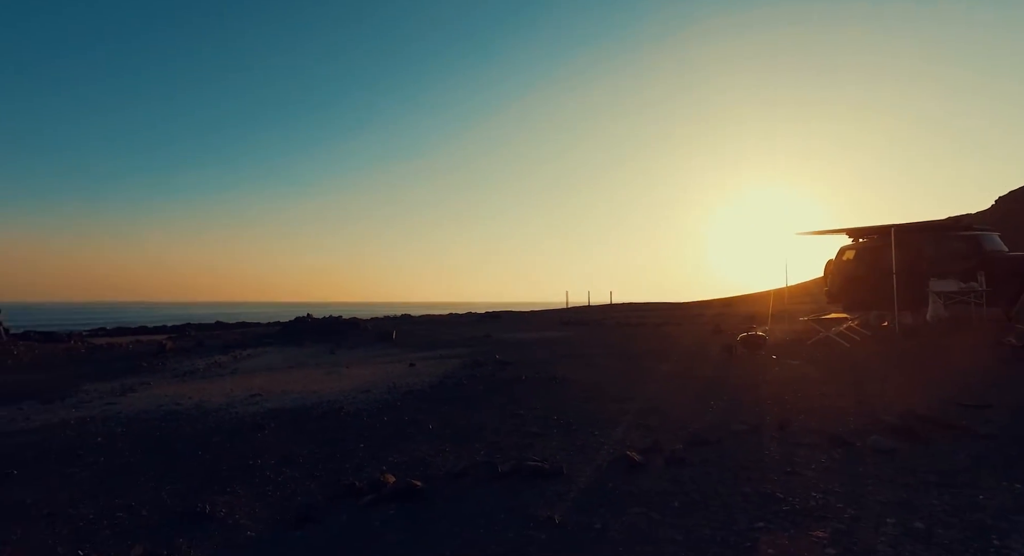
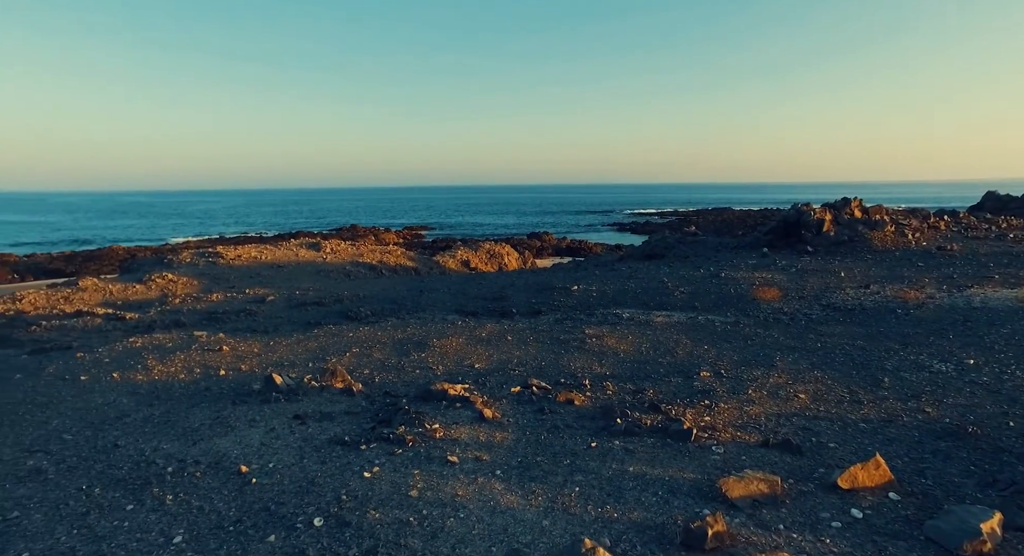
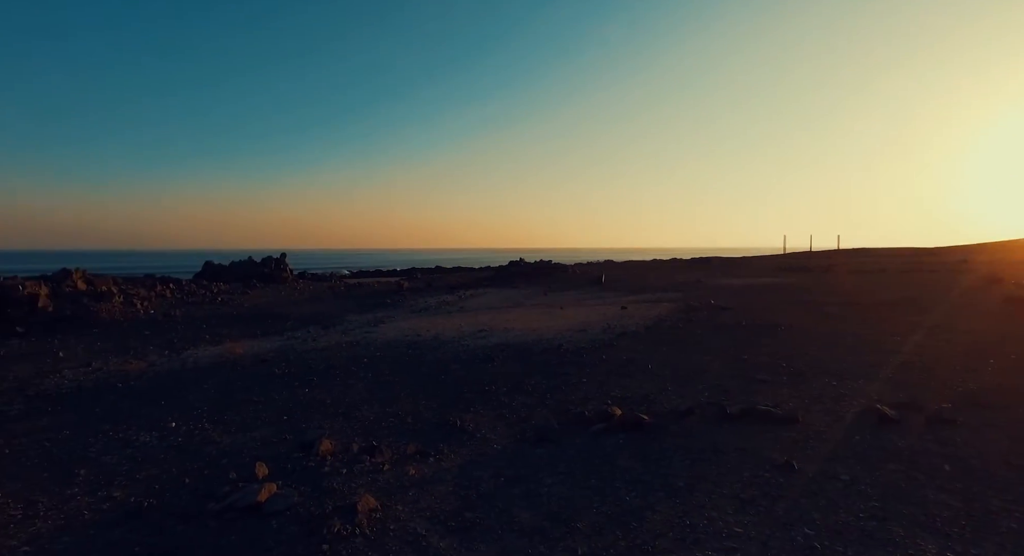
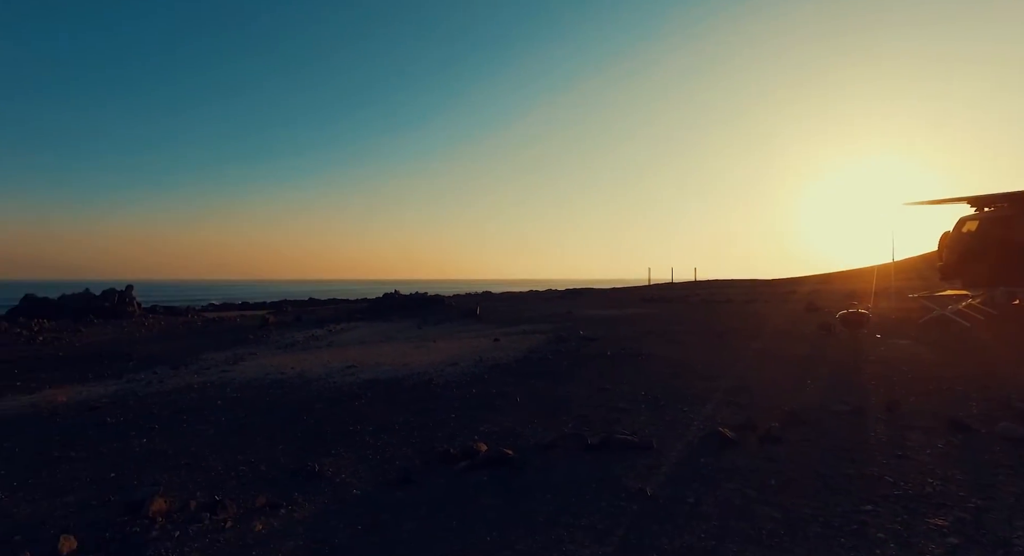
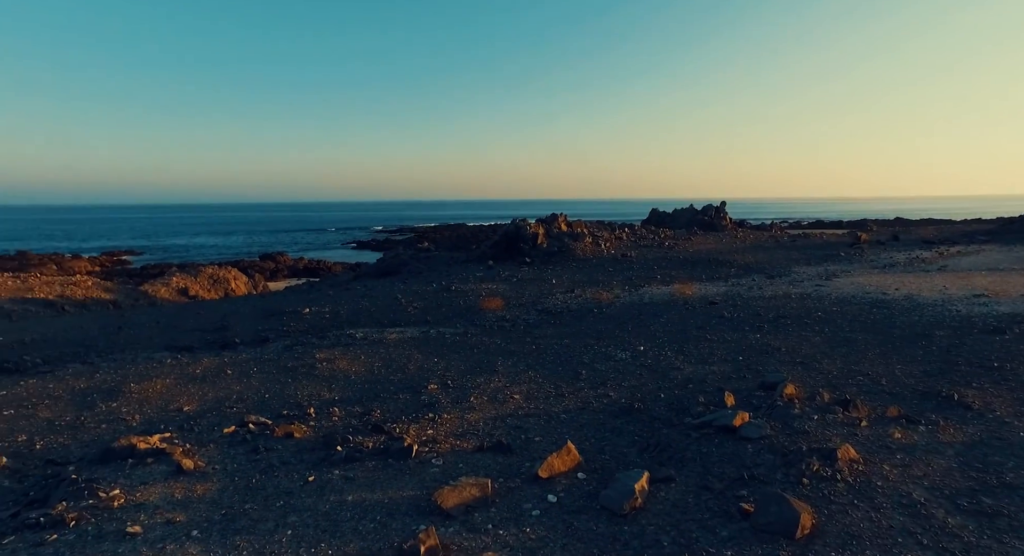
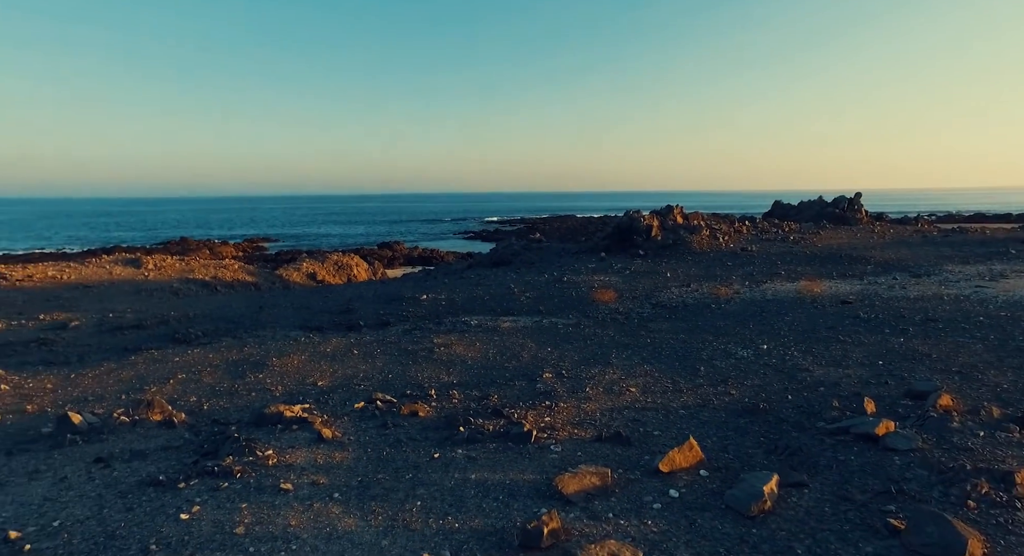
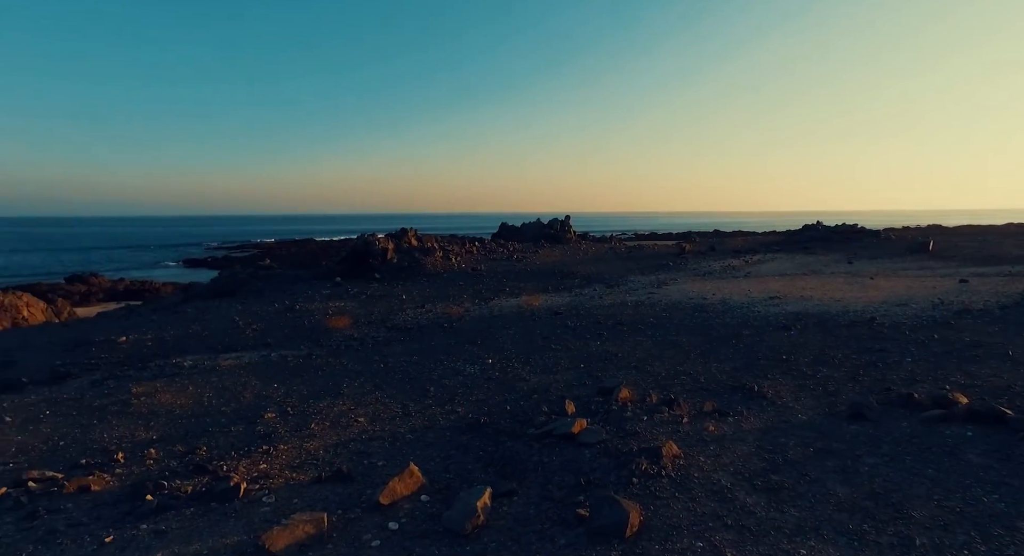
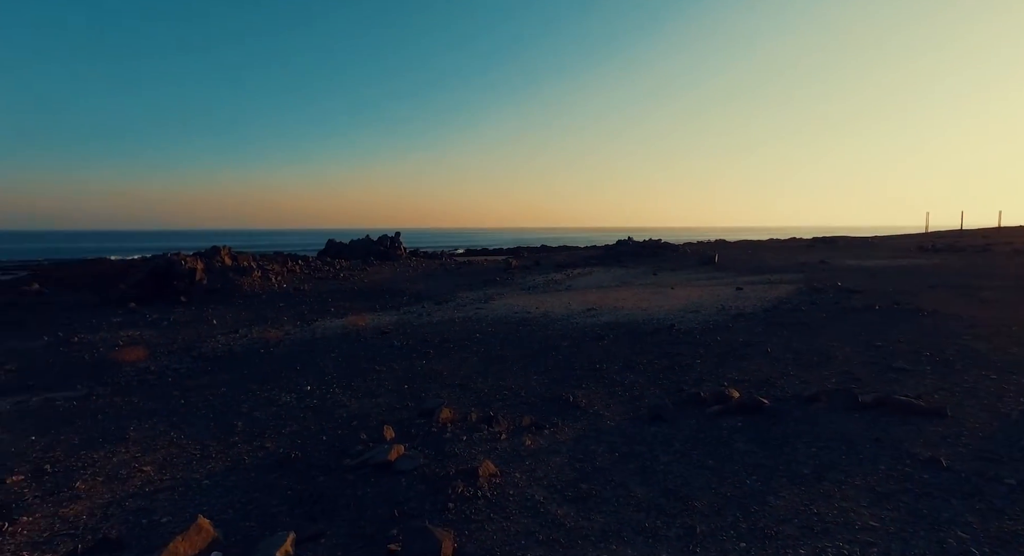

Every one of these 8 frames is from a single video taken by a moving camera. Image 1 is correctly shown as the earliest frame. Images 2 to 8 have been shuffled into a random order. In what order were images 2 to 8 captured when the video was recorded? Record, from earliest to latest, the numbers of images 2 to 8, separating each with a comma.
4, 3, 8, 7, 5, 6, 2
